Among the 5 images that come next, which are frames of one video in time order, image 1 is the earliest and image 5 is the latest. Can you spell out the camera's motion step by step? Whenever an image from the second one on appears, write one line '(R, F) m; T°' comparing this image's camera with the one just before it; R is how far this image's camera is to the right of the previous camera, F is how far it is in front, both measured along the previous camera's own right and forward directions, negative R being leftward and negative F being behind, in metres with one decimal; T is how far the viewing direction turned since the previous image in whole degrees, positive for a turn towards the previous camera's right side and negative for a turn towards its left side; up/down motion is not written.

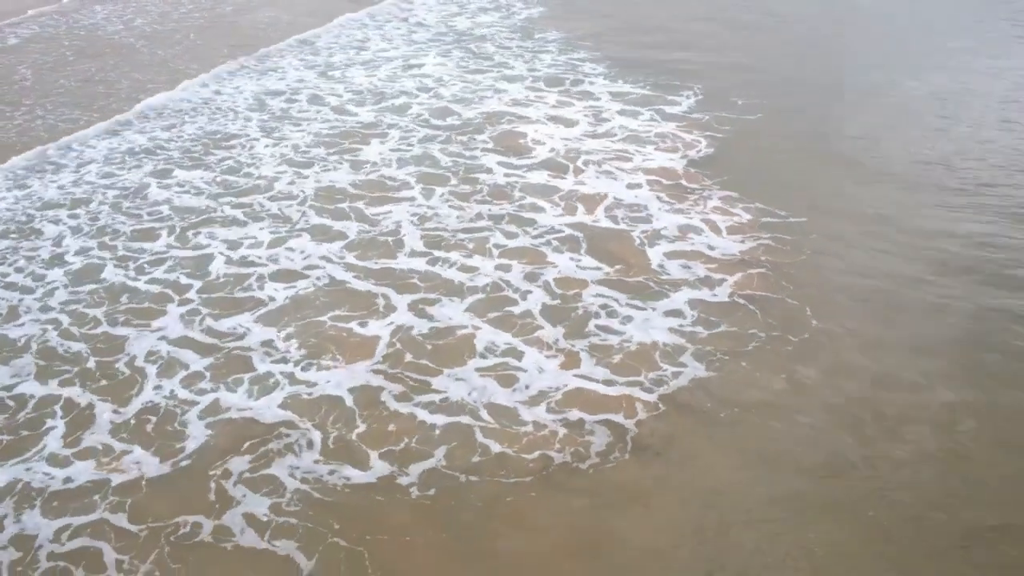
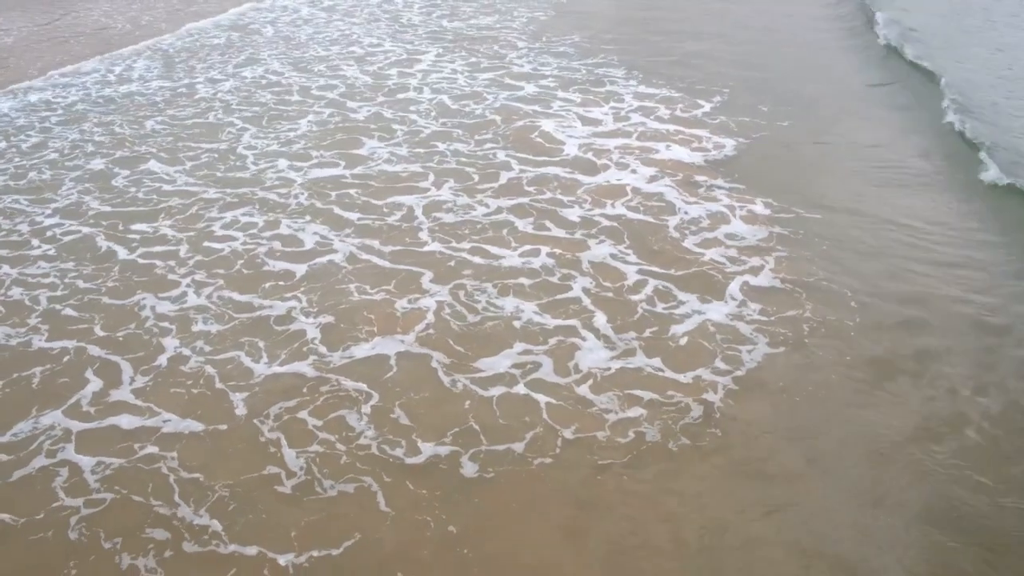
(-0.6, +0.1) m; +3°
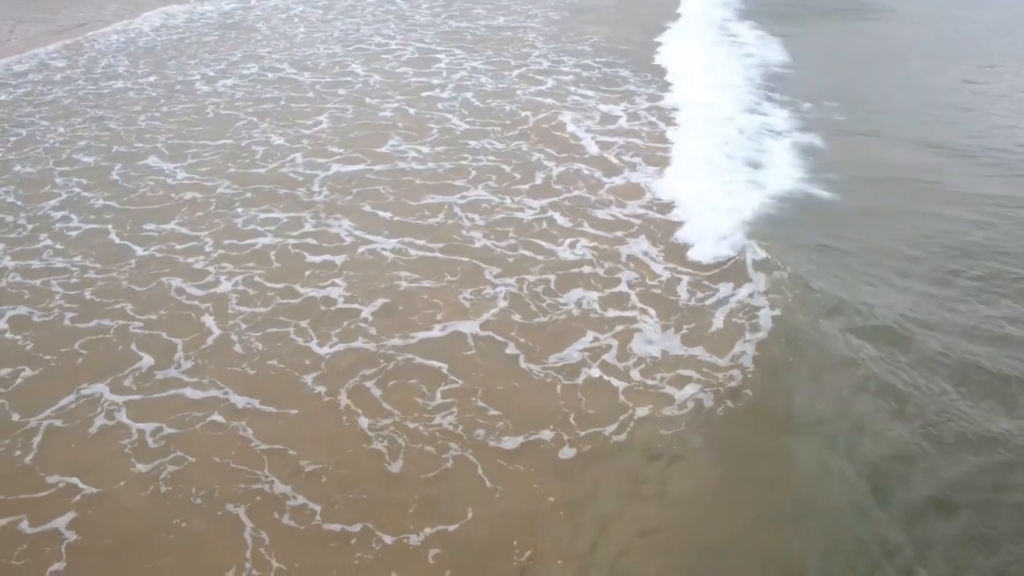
(-0.6, -0.1) m; +1°
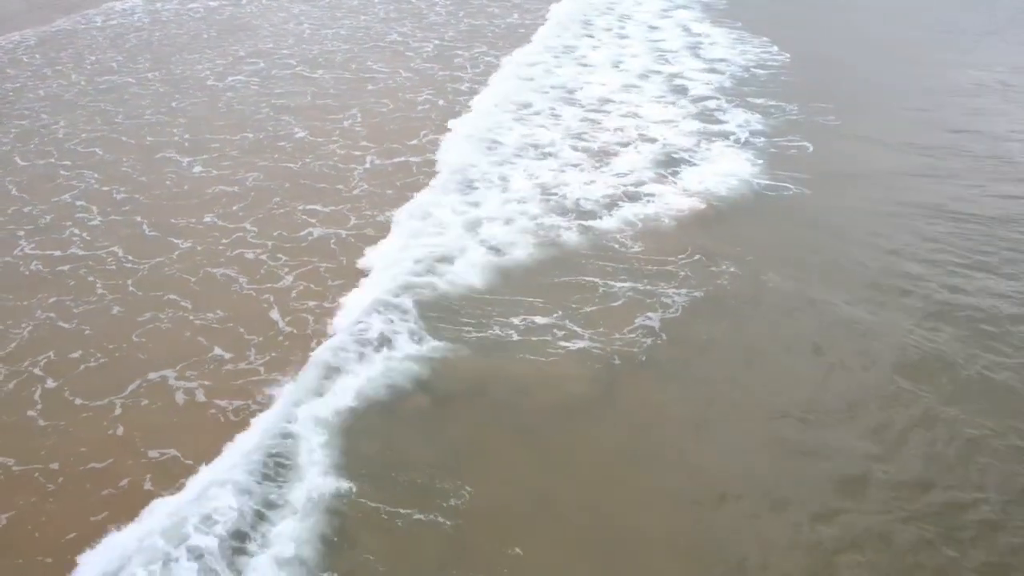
(-0.7, -0.3) m; +1°
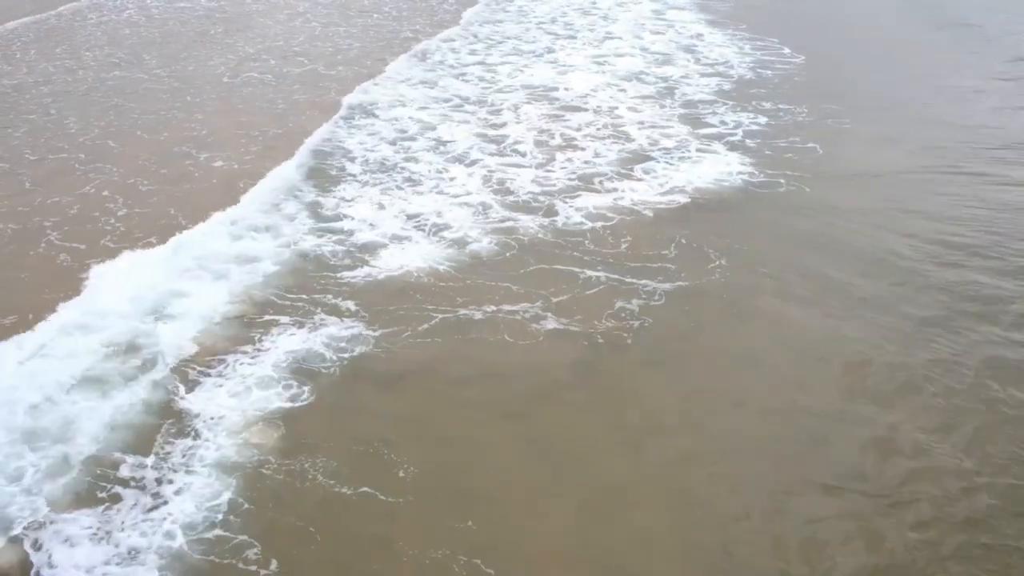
(-0.4, -0.6) m; 0°
